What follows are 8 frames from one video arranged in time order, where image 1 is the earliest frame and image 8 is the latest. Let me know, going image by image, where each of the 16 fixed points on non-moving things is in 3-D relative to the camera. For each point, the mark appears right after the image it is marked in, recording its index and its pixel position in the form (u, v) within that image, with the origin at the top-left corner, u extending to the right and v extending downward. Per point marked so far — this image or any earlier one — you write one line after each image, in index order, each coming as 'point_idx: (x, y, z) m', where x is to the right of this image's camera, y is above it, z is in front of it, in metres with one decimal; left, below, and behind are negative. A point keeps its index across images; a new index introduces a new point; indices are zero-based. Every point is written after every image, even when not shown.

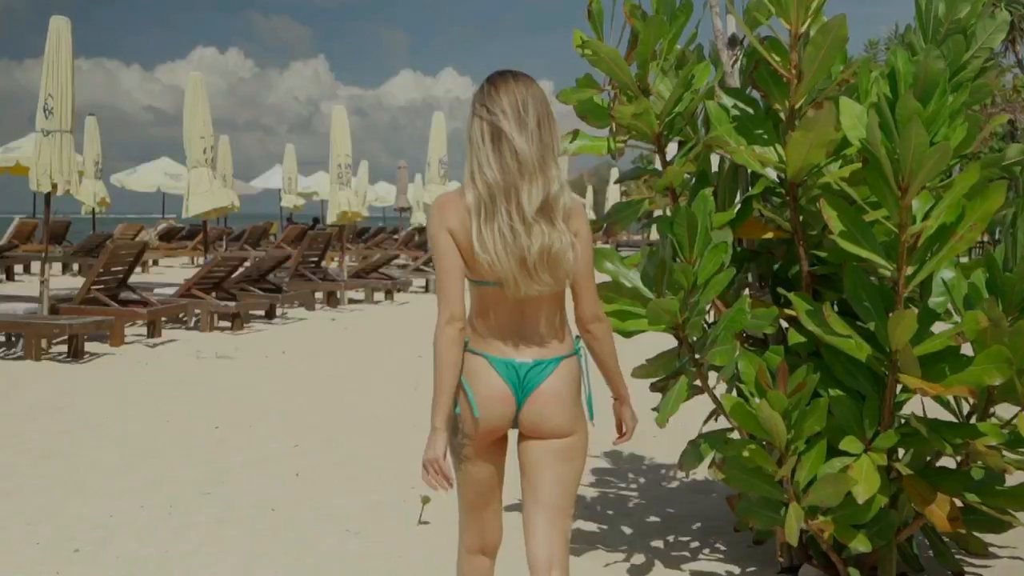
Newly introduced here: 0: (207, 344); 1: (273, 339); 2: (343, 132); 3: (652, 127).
0: (-3.0, -0.6, +9.0) m
1: (-2.5, -0.6, +9.5) m
2: (-2.7, +2.5, +14.7) m
3: (+0.4, +0.5, +2.9) m
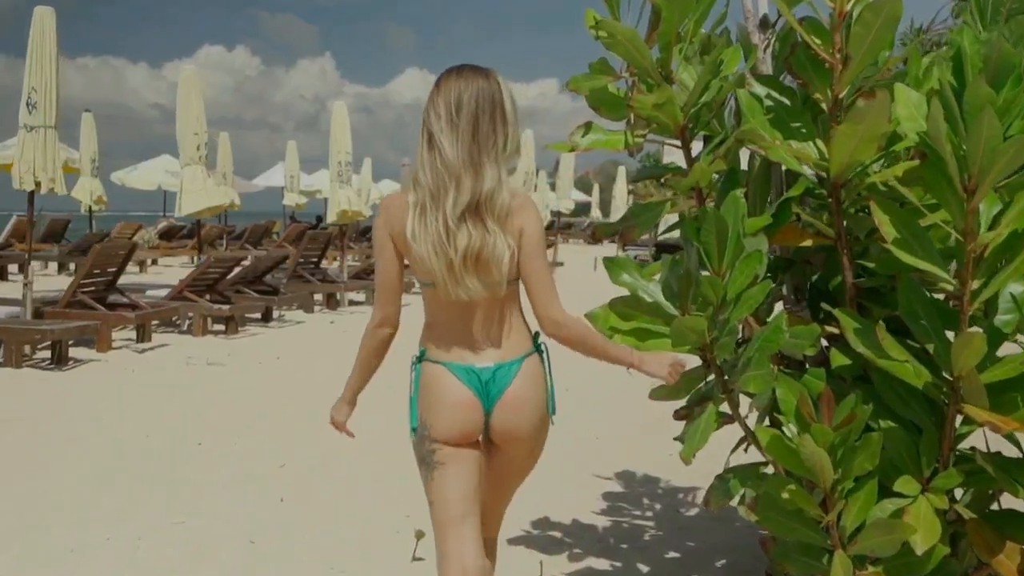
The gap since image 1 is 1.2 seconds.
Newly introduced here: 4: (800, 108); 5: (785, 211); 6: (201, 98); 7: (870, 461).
0: (-2.9, -0.6, +8.7) m
1: (-2.4, -0.6, +9.2) m
2: (-2.6, +2.4, +14.3) m
3: (+0.4, +0.4, +2.5) m
4: (+0.8, +0.5, +2.7) m
5: (+0.7, +0.2, +2.6) m
6: (-3.9, +2.3, +11.4) m
7: (+0.9, -0.4, +2.3) m
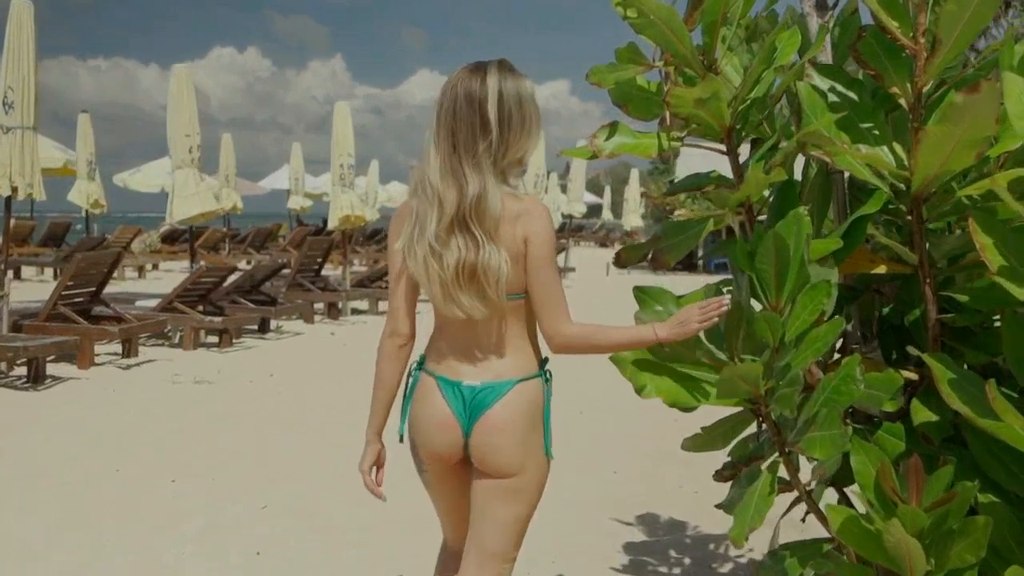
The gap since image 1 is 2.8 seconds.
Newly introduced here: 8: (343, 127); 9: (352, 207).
0: (-2.9, -0.7, +8.2) m
1: (-2.3, -0.7, +8.7) m
2: (-2.5, +2.4, +13.9) m
3: (+0.5, +0.4, +2.0) m
4: (+0.8, +0.4, +2.2) m
5: (+0.8, +0.1, +2.1) m
6: (-3.8, +2.2, +11.0) m
7: (+0.9, -0.5, +1.8) m
8: (-2.6, +2.4, +14.1) m
9: (-2.4, +1.2, +13.6) m
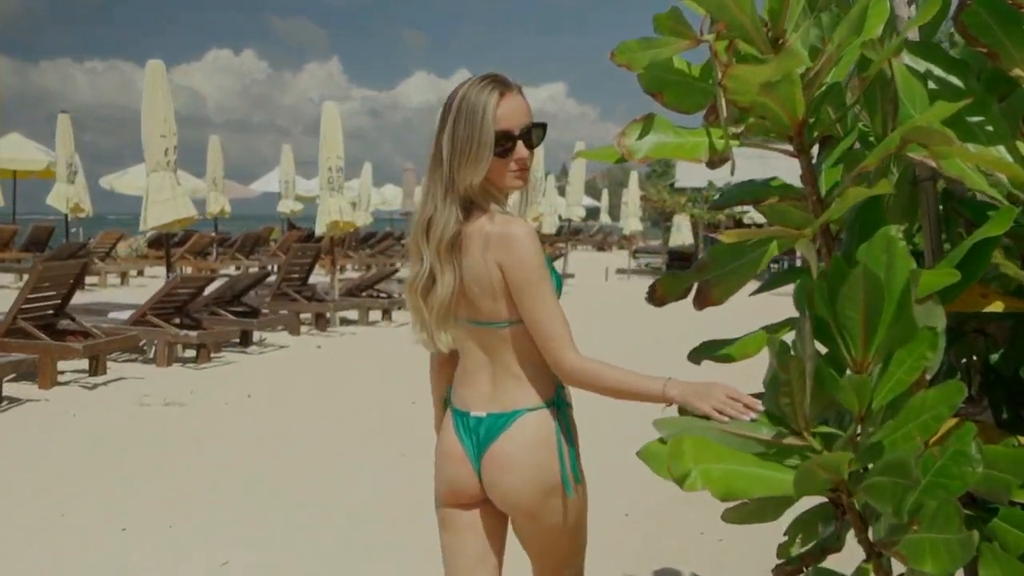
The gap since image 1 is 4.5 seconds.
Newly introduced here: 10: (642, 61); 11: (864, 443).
0: (-2.9, -0.8, +7.7) m
1: (-2.3, -0.8, +8.2) m
2: (-2.5, +2.2, +13.4) m
3: (+0.5, +0.3, +1.5) m
4: (+0.8, +0.3, +1.7) m
5: (+0.8, +0.1, +1.6) m
6: (-3.8, +2.1, +10.5) m
7: (+0.9, -0.6, +1.3) m
8: (-2.6, +2.3, +13.5) m
9: (-2.4, +1.1, +13.1) m
10: (+0.2, +0.4, +1.7) m
11: (+0.6, -0.2, +1.5) m
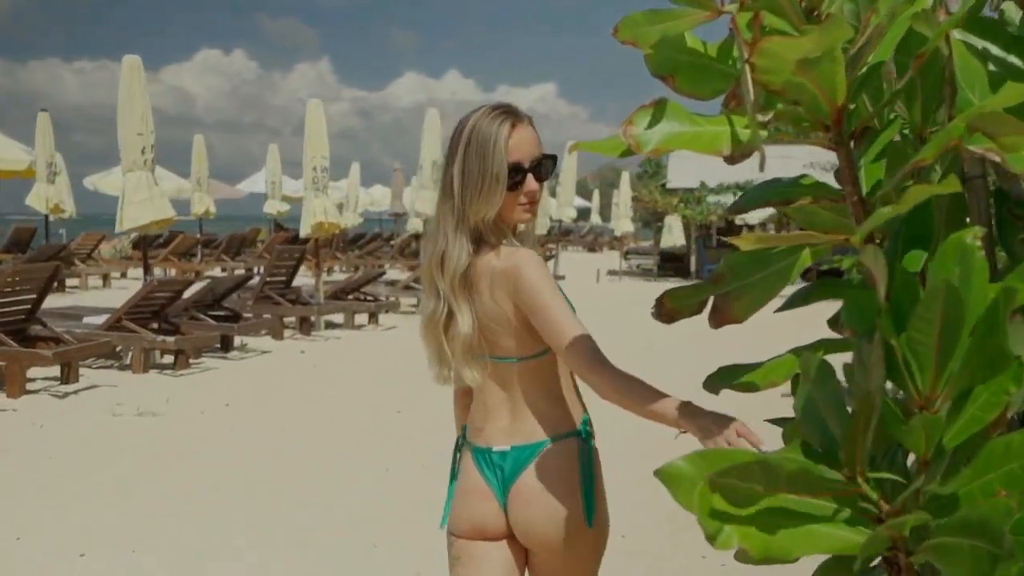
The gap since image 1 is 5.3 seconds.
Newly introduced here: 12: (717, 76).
0: (-3.0, -0.8, +7.4) m
1: (-2.4, -0.8, +7.9) m
2: (-2.7, +2.2, +13.1) m
3: (+0.4, +0.3, +1.3) m
4: (+0.8, +0.3, +1.4) m
5: (+0.7, 0.0, +1.3) m
6: (-3.9, +2.1, +10.2) m
7: (+0.9, -0.6, +1.0) m
8: (-2.7, +2.2, +13.3) m
9: (-2.5, +1.0, +12.8) m
10: (+0.2, +0.4, +1.4) m
11: (+0.5, -0.3, +1.3) m
12: (+0.3, +0.3, +1.4) m
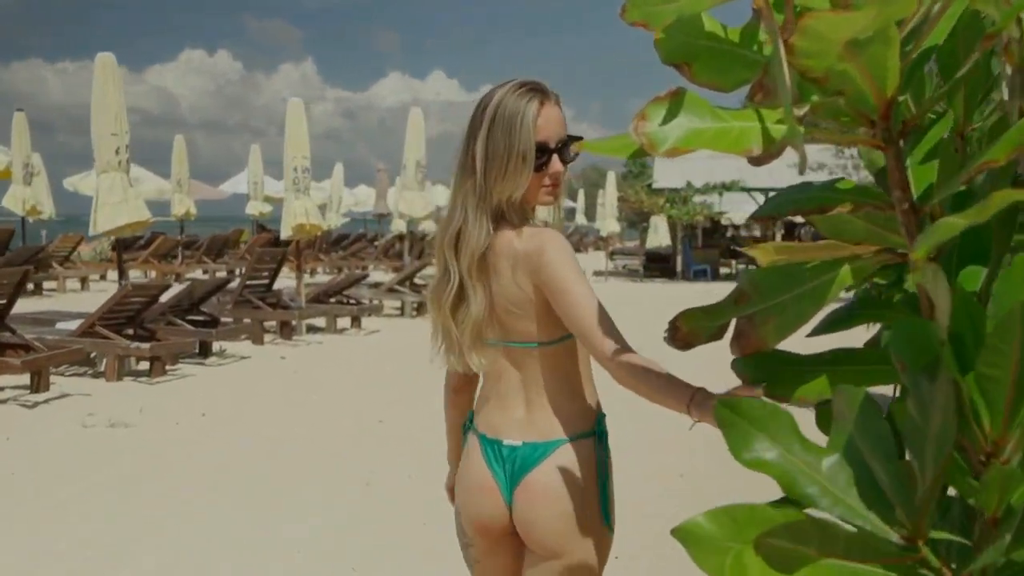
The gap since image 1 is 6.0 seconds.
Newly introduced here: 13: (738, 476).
0: (-3.1, -0.9, +7.2) m
1: (-2.5, -0.8, +7.7) m
2: (-2.9, +2.2, +12.9) m
3: (+0.4, +0.2, +1.1) m
4: (+0.8, +0.3, +1.2) m
5: (+0.7, 0.0, +1.1) m
6: (-4.1, +2.1, +9.9) m
7: (+0.9, -0.6, +0.9) m
8: (-2.9, +2.2, +13.0) m
9: (-2.7, +1.0, +12.6) m
10: (+0.2, +0.4, +1.2) m
11: (+0.5, -0.3, +1.1) m
12: (+0.3, +0.3, +1.3) m
13: (+1.6, -1.2, +6.6) m
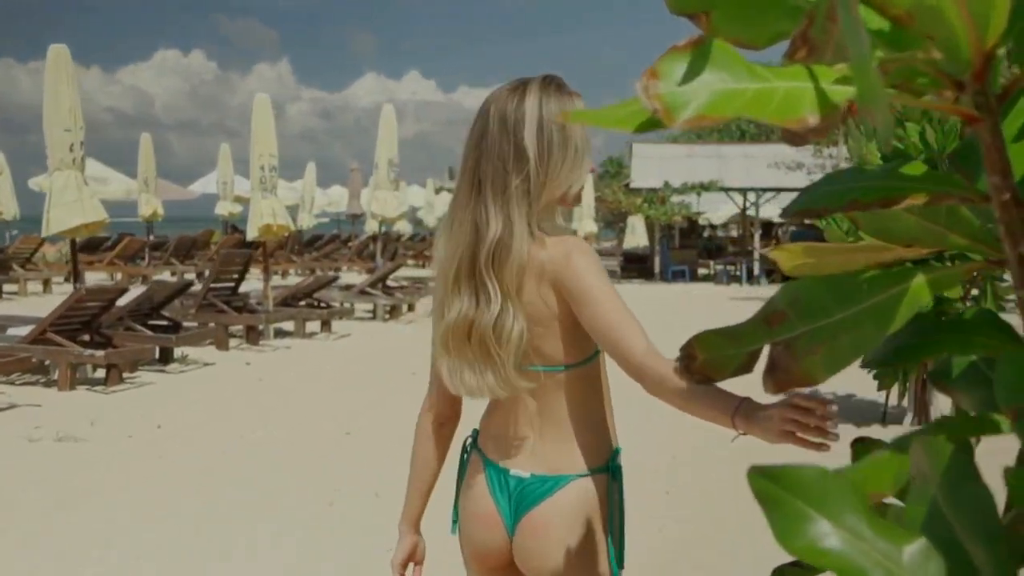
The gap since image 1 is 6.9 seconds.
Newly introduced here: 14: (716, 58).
0: (-3.2, -0.9, +6.8) m
1: (-2.7, -0.9, +7.3) m
2: (-3.2, +2.1, +12.5) m
3: (+0.4, +0.2, +0.8) m
4: (+0.8, +0.3, +1.0) m
5: (+0.7, 0.0, +0.9) m
6: (-4.3, +2.0, +9.5) m
7: (+0.8, -0.6, +0.6) m
8: (-3.3, +2.2, +12.7) m
9: (-3.0, +1.0, +12.2) m
10: (+0.2, +0.3, +0.9) m
11: (+0.5, -0.3, +0.8) m
12: (+0.3, +0.3, +1.0) m
13: (+1.4, -1.2, +6.3) m
14: (+0.2, +0.2, +0.9) m
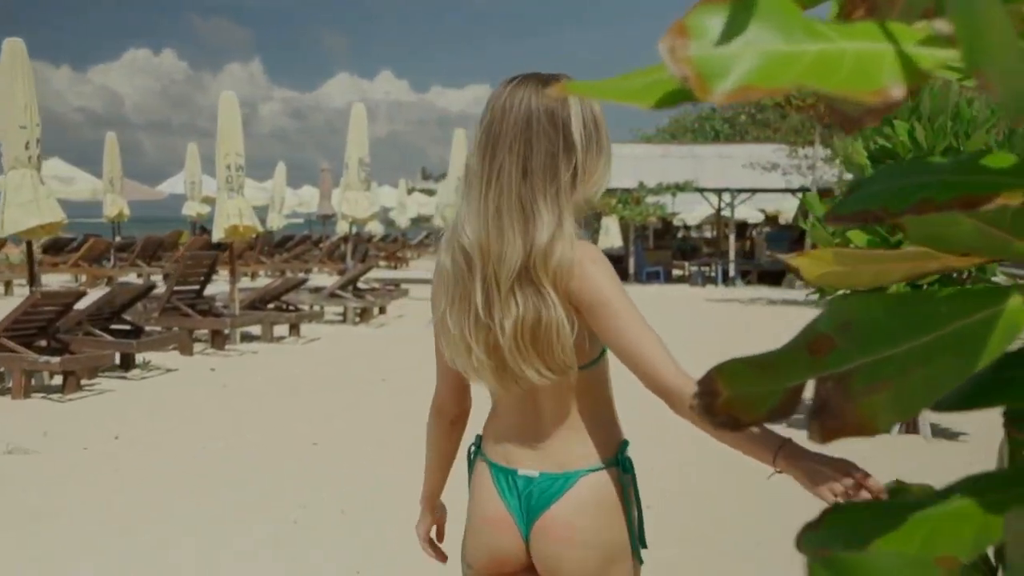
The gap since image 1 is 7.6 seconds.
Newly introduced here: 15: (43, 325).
0: (-3.4, -0.9, +6.5) m
1: (-2.9, -0.9, +7.1) m
2: (-3.5, +2.1, +12.2) m
3: (+0.4, +0.2, +0.6) m
4: (+0.8, +0.3, +0.8) m
5: (+0.7, 0.0, +0.7) m
6: (-4.6, +2.0, +9.2) m
7: (+0.8, -0.7, +0.4) m
8: (-3.6, +2.1, +12.4) m
9: (-3.4, +0.9, +12.0) m
10: (+0.2, +0.3, +0.8) m
11: (+0.5, -0.3, +0.6) m
12: (+0.3, +0.3, +0.8) m
13: (+1.3, -1.2, +6.1) m
14: (+0.2, +0.2, +0.7) m
15: (-3.6, -0.3, +7.3) m
